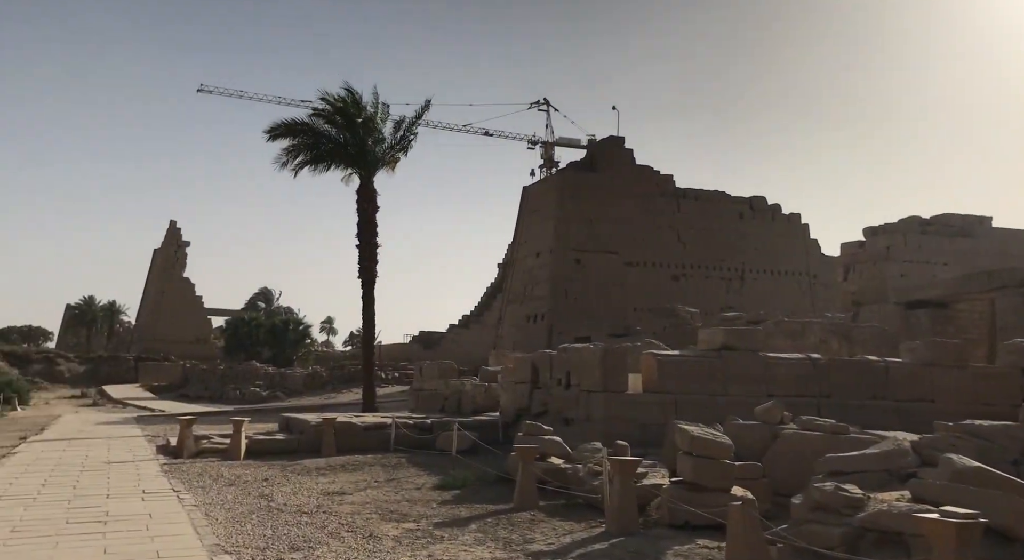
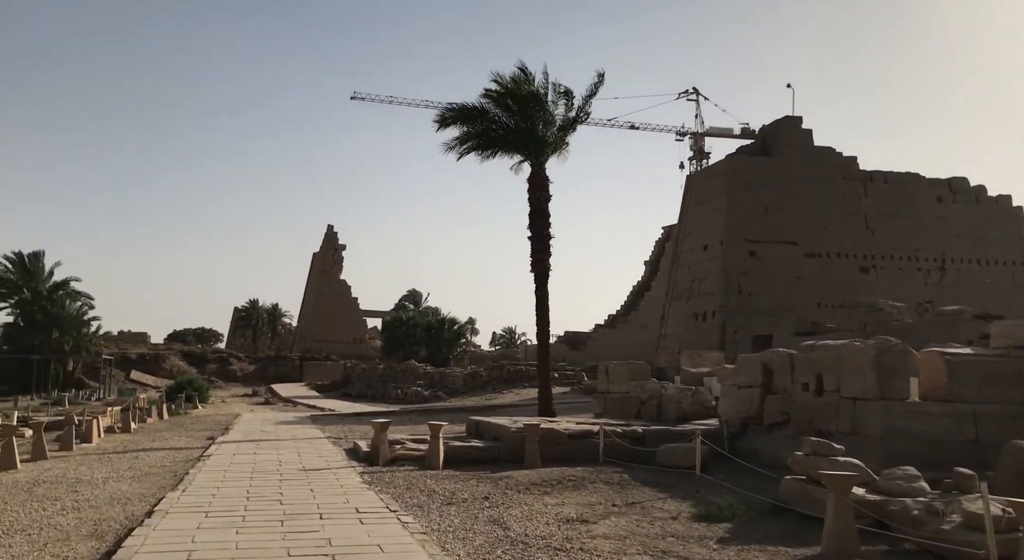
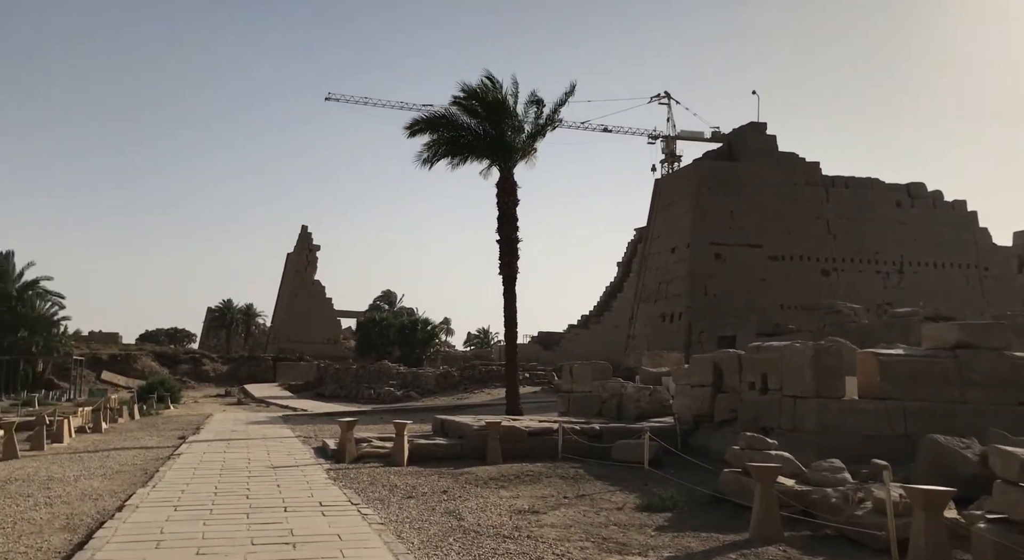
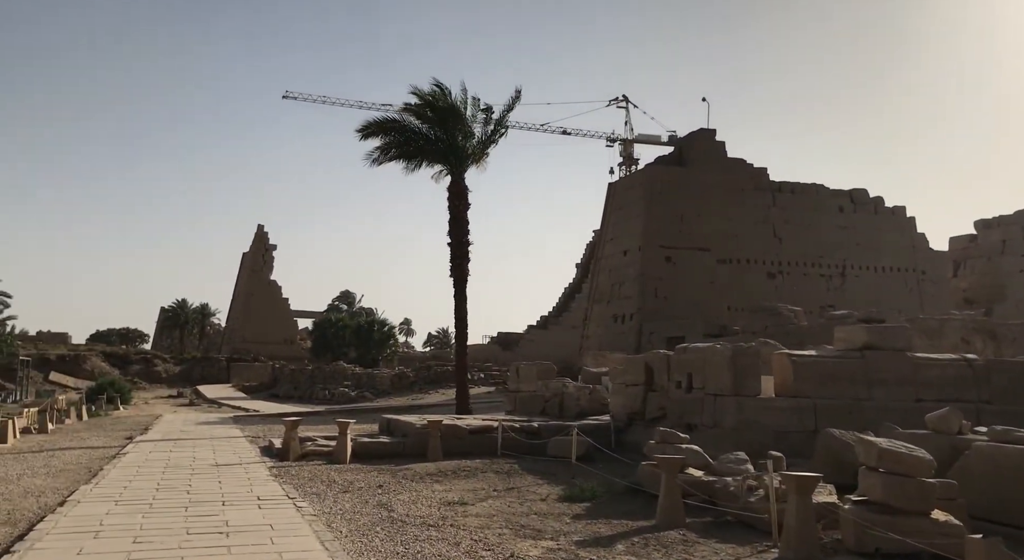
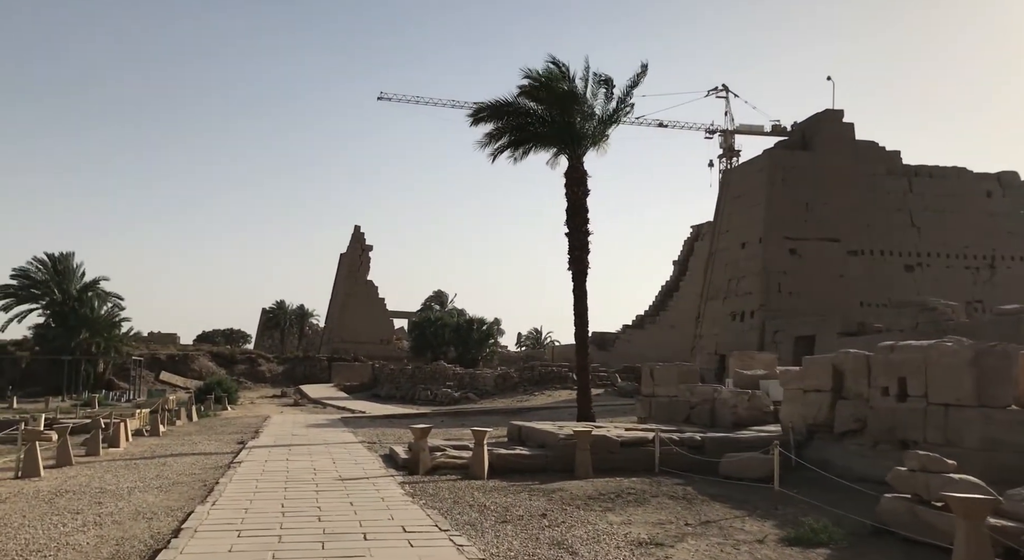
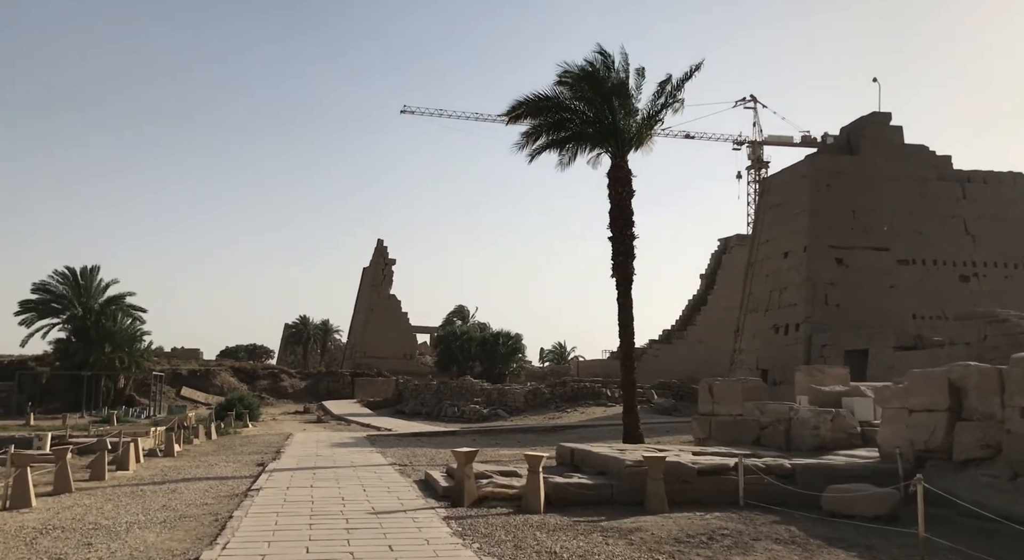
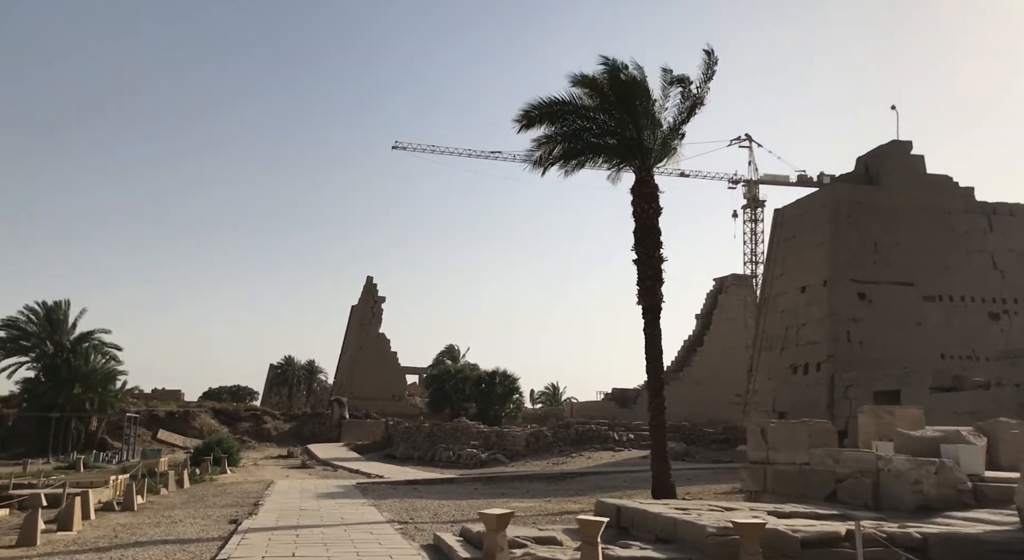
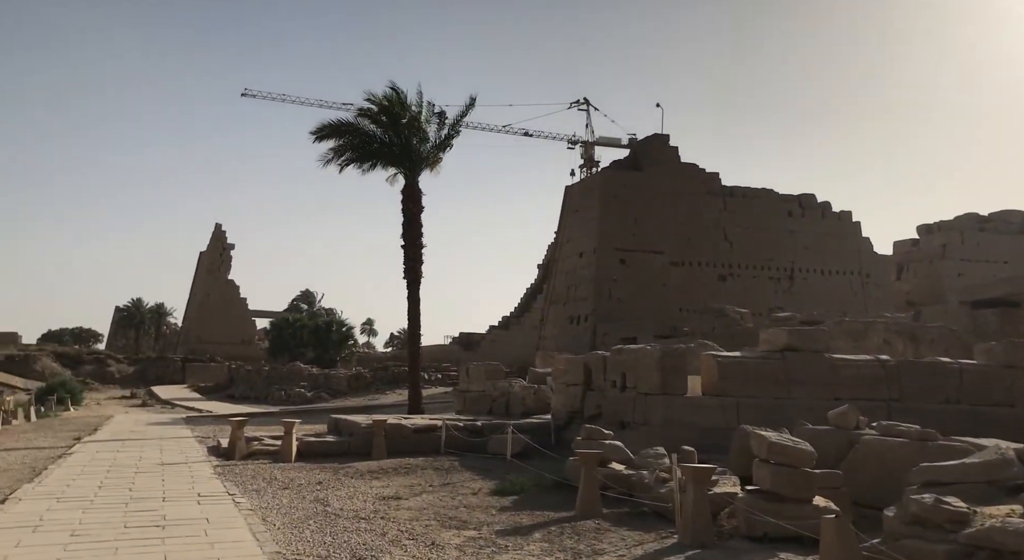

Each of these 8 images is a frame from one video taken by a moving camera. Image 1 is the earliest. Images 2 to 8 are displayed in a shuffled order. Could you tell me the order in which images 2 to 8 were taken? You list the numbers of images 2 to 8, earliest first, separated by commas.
8, 4, 3, 2, 5, 6, 7
